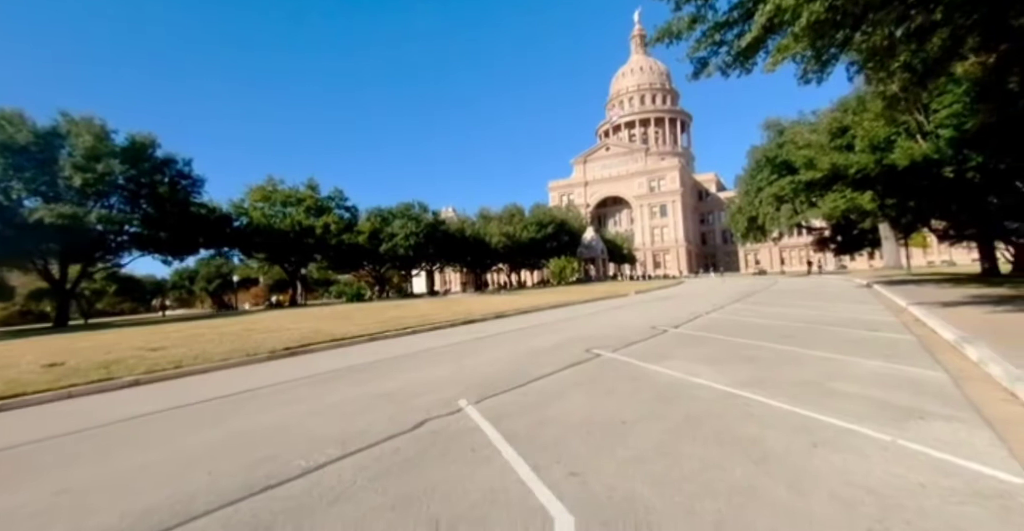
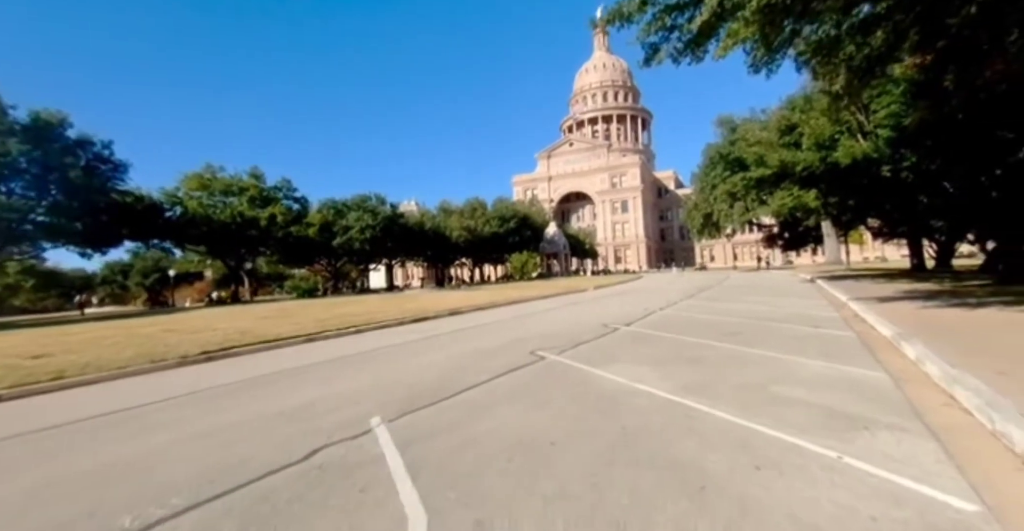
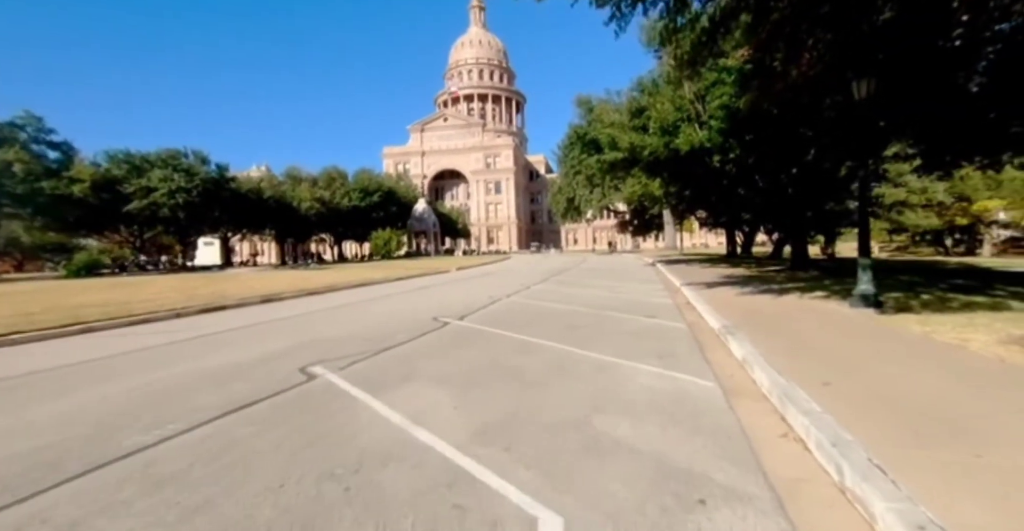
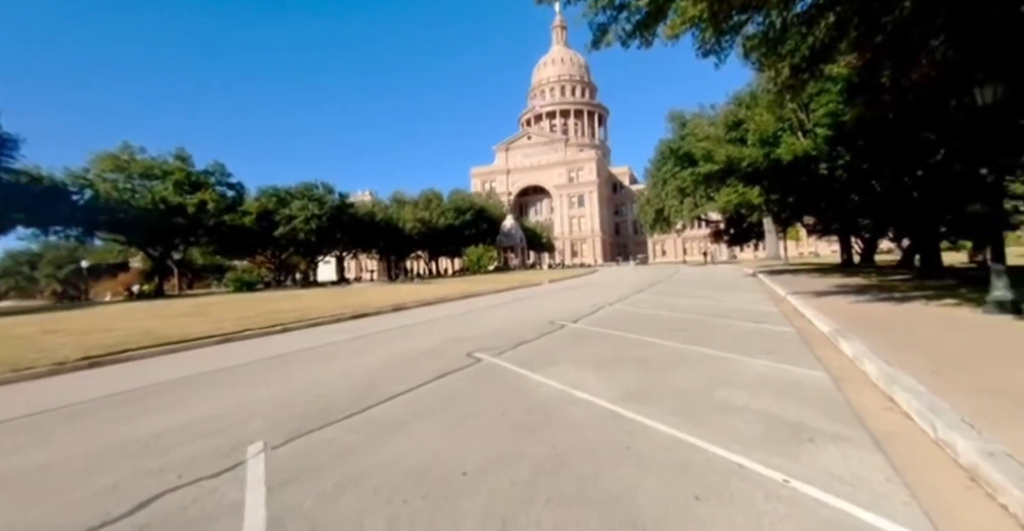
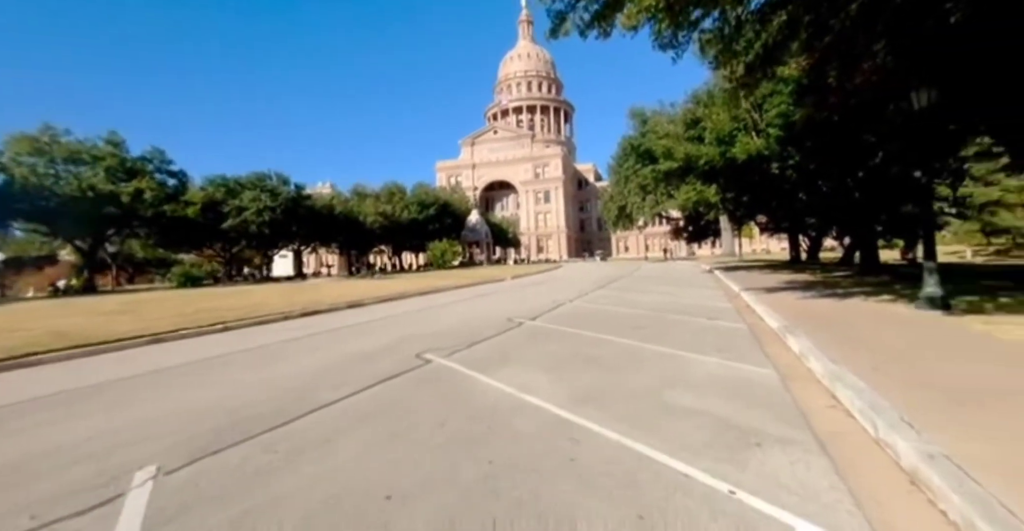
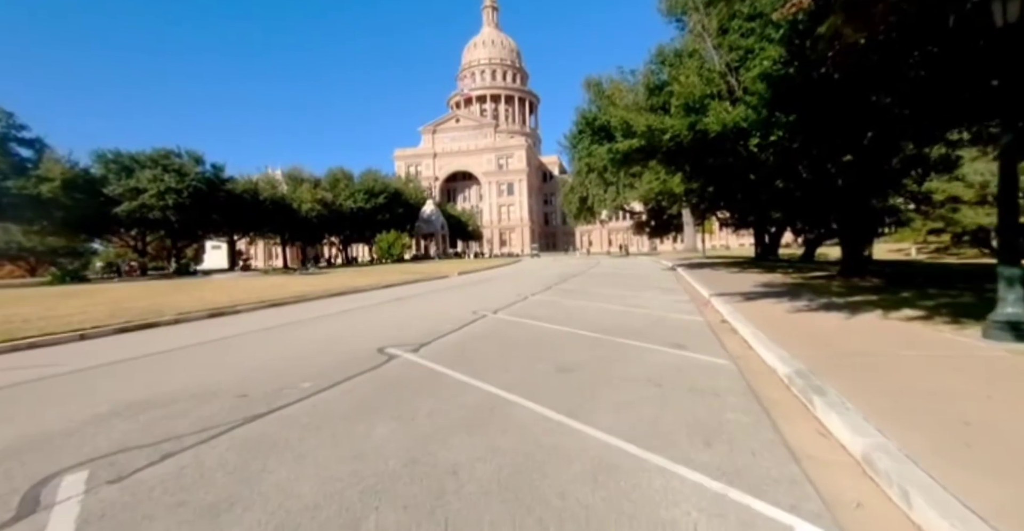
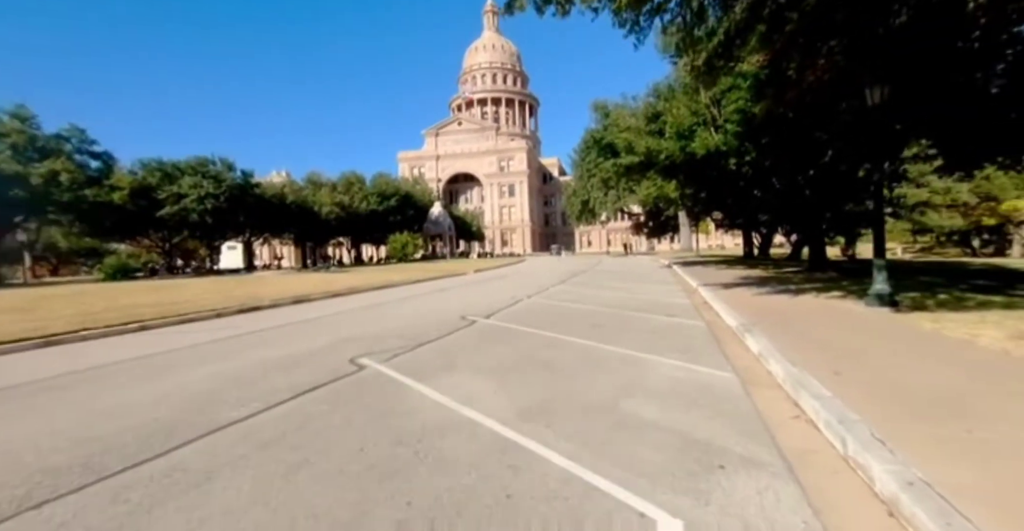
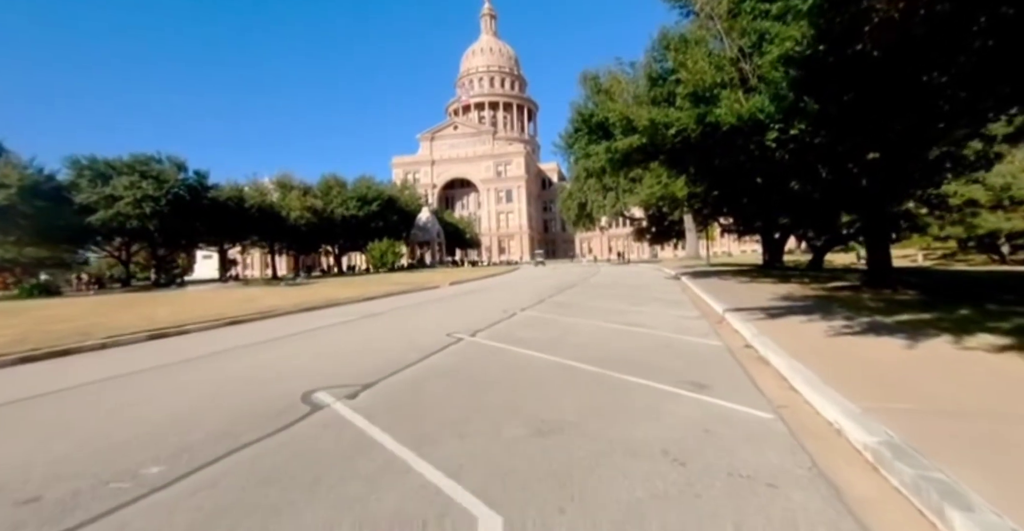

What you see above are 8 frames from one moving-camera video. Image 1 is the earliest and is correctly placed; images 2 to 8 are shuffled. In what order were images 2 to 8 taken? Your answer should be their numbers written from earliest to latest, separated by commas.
2, 4, 5, 7, 3, 6, 8
